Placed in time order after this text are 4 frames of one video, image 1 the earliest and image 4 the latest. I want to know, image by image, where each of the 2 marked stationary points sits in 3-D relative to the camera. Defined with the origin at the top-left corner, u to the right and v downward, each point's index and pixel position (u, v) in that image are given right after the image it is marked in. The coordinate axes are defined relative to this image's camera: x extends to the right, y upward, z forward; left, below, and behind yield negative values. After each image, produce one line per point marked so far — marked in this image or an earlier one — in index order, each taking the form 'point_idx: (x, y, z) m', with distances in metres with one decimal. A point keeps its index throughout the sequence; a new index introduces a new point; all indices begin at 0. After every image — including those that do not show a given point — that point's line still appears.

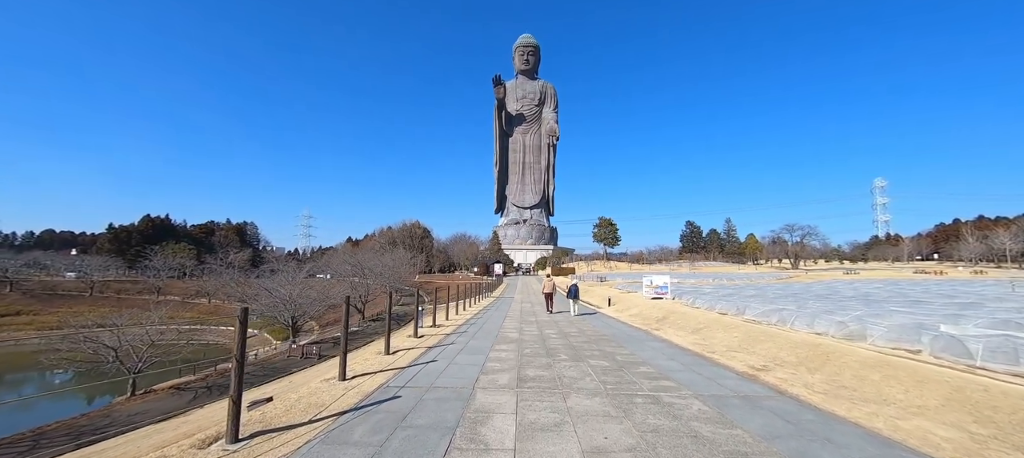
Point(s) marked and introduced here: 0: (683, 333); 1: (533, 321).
0: (+4.0, -2.4, +9.4) m
1: (+0.6, -2.8, +12.1) m
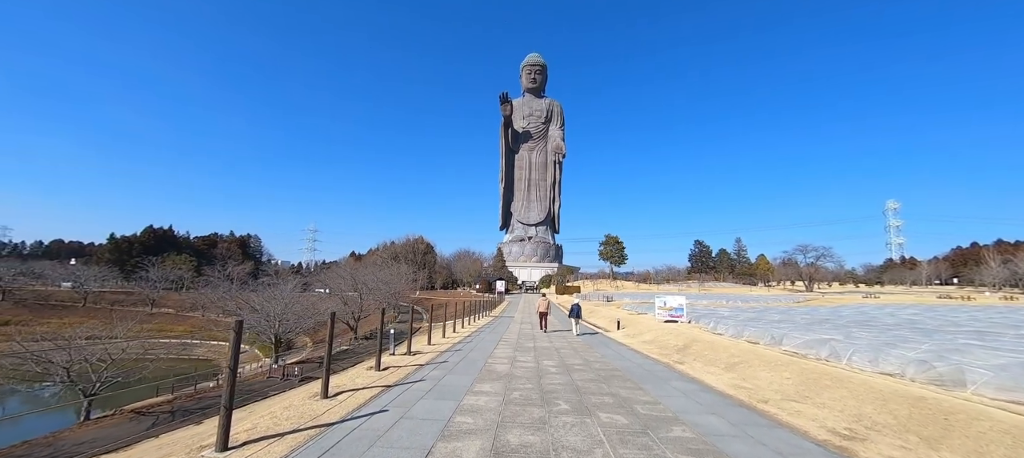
0: (+3.8, -2.6, +7.5) m
1: (+0.4, -3.0, +10.3) m
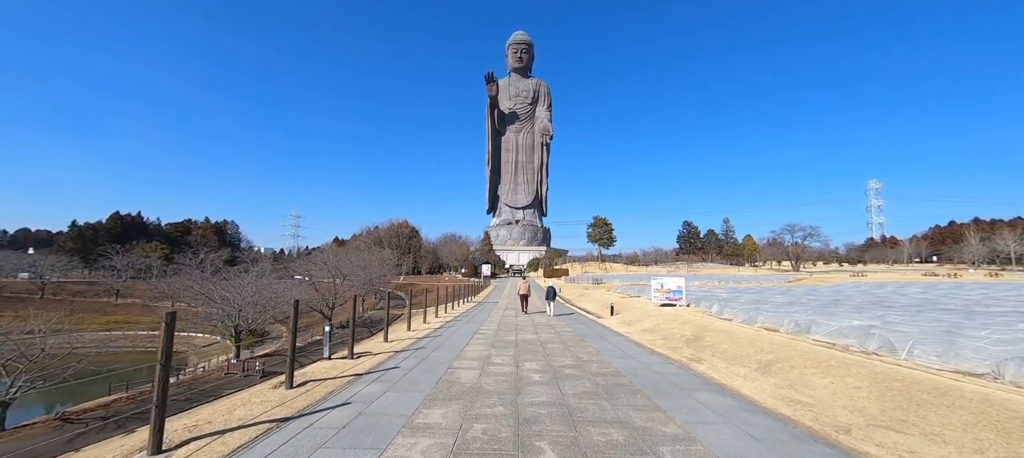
0: (+3.4, -2.0, +5.8) m
1: (-0.1, -2.4, +8.4) m
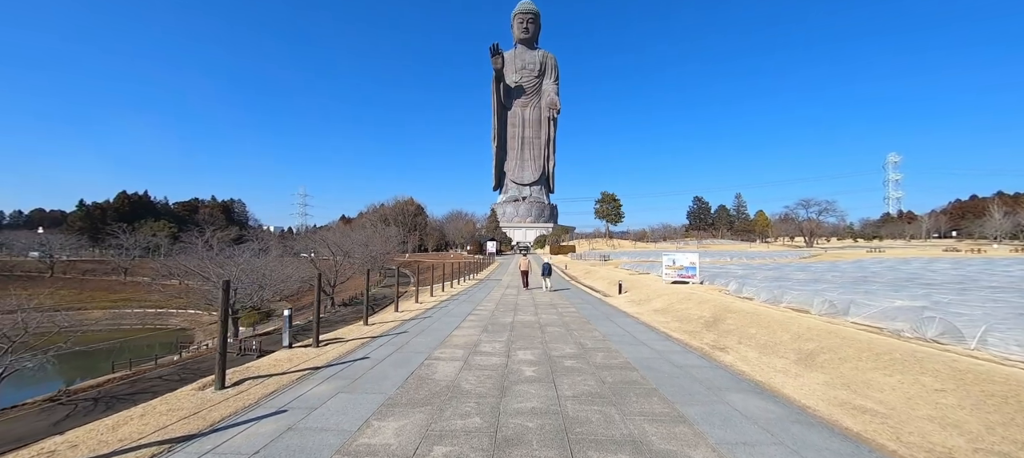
0: (+3.2, -1.6, +4.8) m
1: (-0.2, -1.8, +7.5) m
